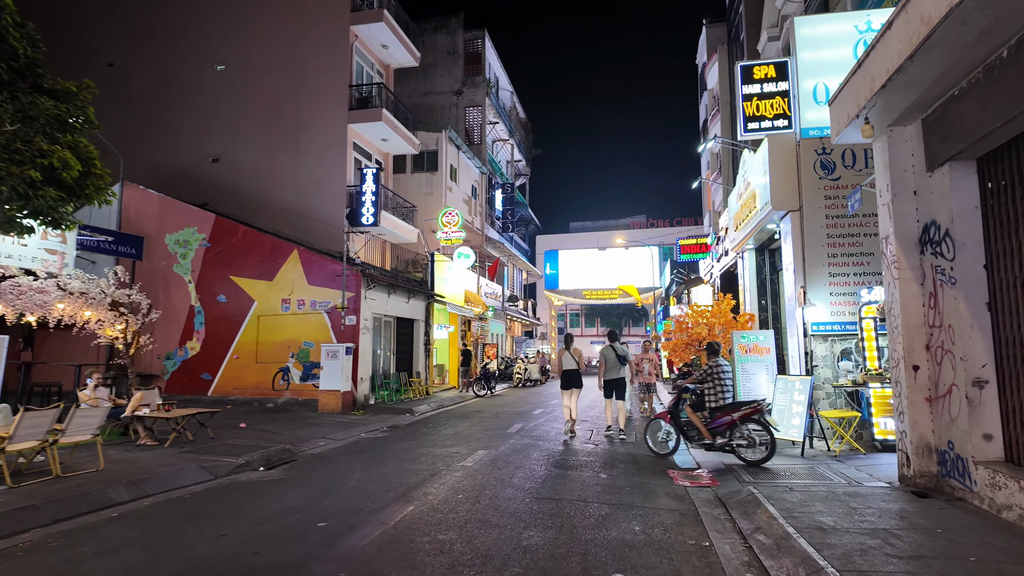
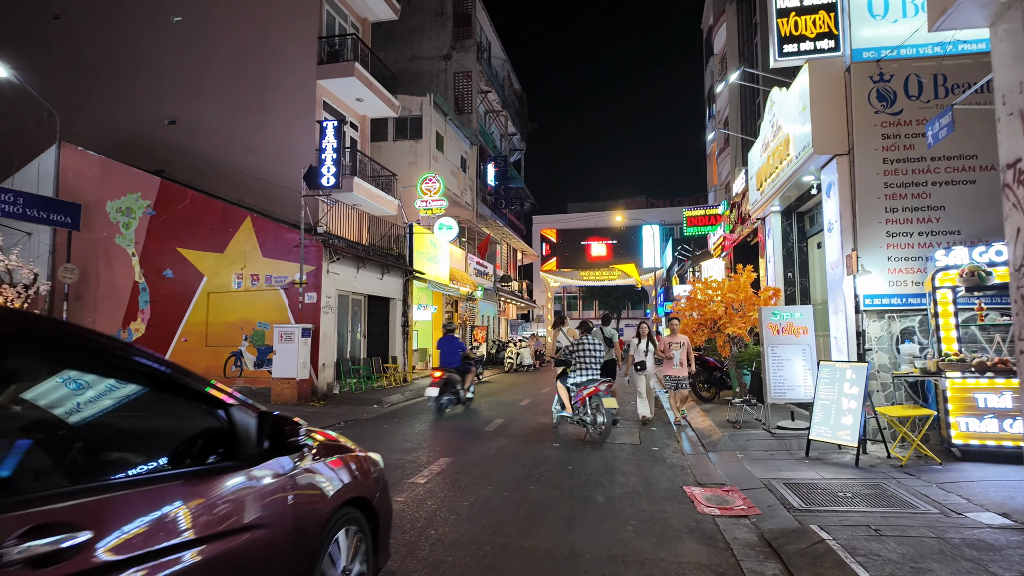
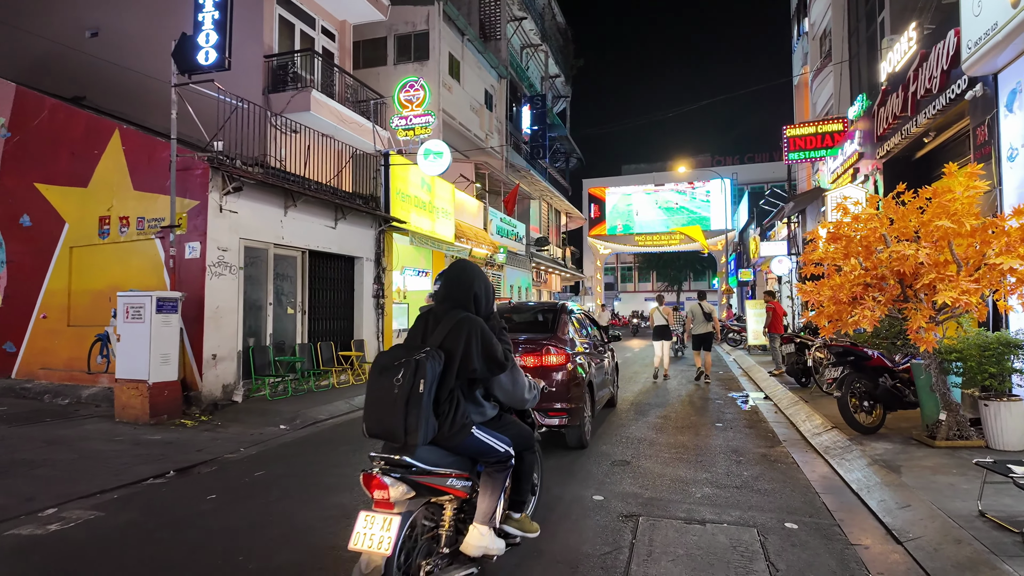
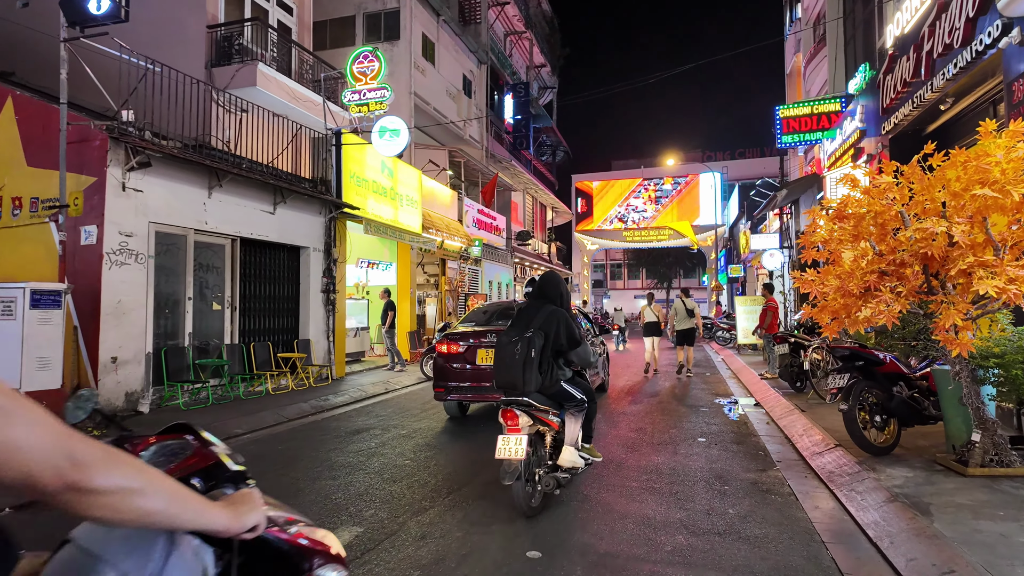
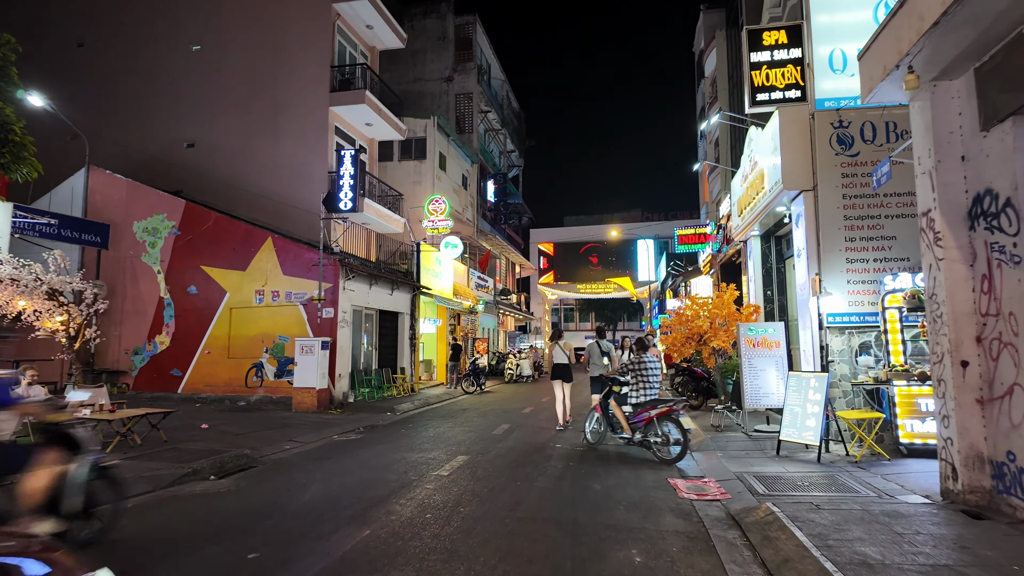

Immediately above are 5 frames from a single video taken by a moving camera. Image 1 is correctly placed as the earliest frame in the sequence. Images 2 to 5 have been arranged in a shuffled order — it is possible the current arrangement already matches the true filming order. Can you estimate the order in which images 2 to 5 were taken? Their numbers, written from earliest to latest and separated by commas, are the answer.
5, 2, 3, 4
